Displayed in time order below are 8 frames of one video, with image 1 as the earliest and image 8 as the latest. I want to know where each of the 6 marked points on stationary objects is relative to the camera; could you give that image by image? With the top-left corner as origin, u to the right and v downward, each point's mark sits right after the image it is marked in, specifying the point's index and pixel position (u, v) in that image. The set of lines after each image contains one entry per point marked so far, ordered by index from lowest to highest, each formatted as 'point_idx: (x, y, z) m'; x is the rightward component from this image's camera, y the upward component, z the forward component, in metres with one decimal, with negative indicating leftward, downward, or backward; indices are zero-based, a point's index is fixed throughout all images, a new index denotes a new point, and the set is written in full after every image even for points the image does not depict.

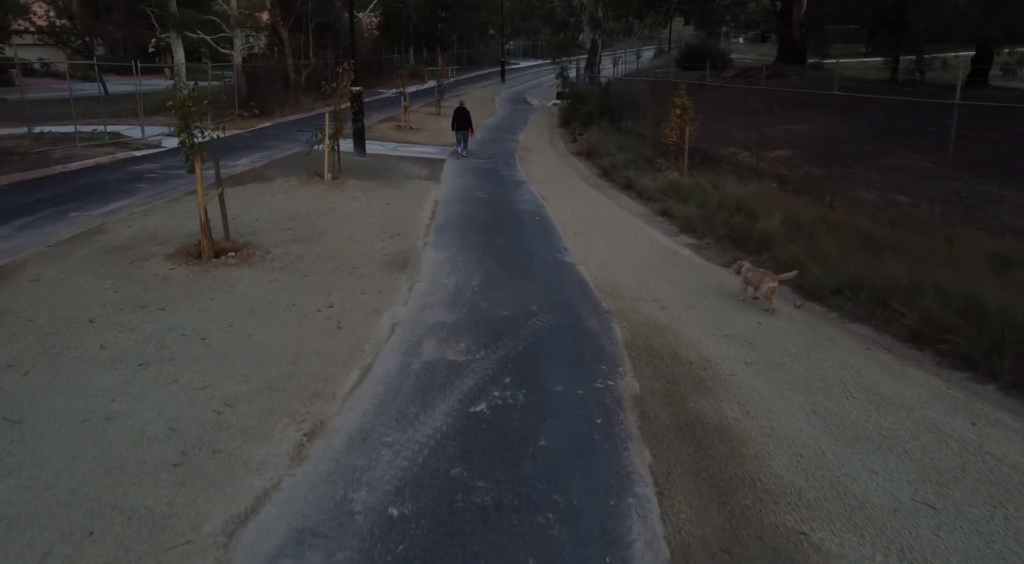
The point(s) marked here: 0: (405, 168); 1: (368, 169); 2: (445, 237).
0: (-2.5, +2.6, +16.1) m
1: (-3.1, +2.4, +15.1) m
2: (-0.9, +0.6, +9.1) m
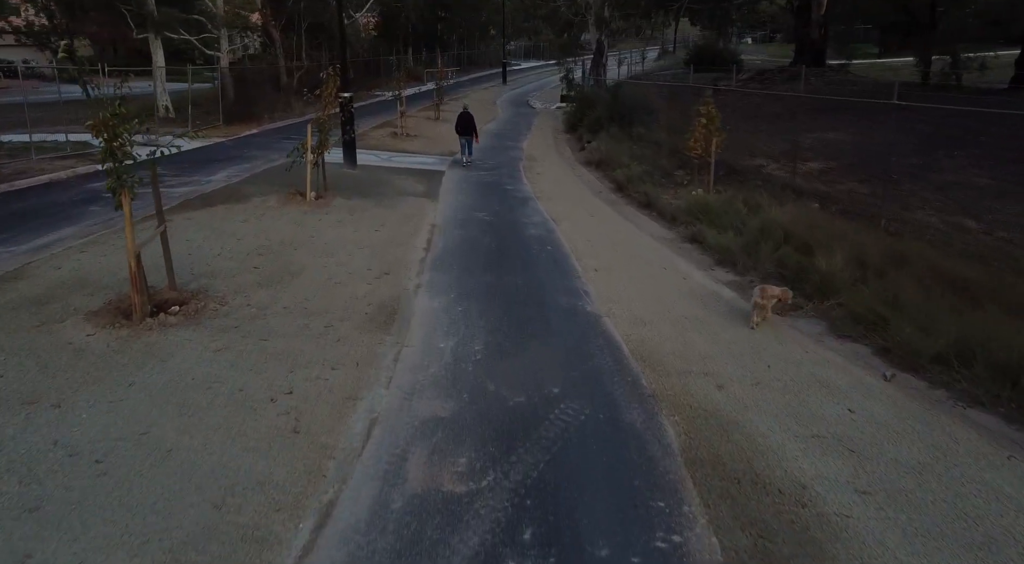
0: (-2.4, +2.1, +14.6) m
1: (-3.0, +1.9, +13.6) m
2: (-0.8, 0.0, +7.7) m
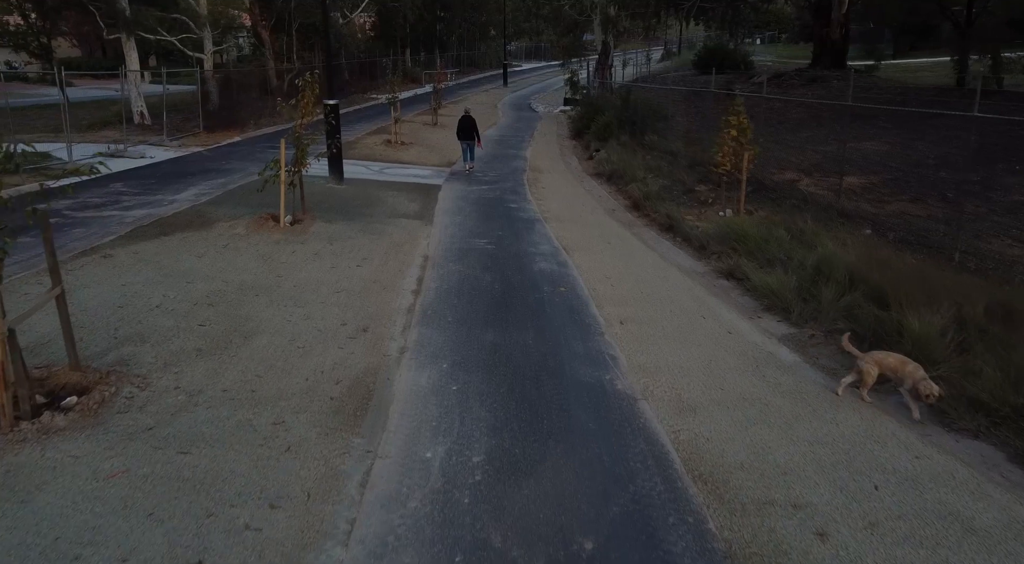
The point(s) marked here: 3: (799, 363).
0: (-2.3, +1.5, +13.1) m
1: (-2.9, +1.3, +12.2) m
2: (-0.7, -0.5, +6.2) m
3: (+2.5, -0.7, +6.0) m
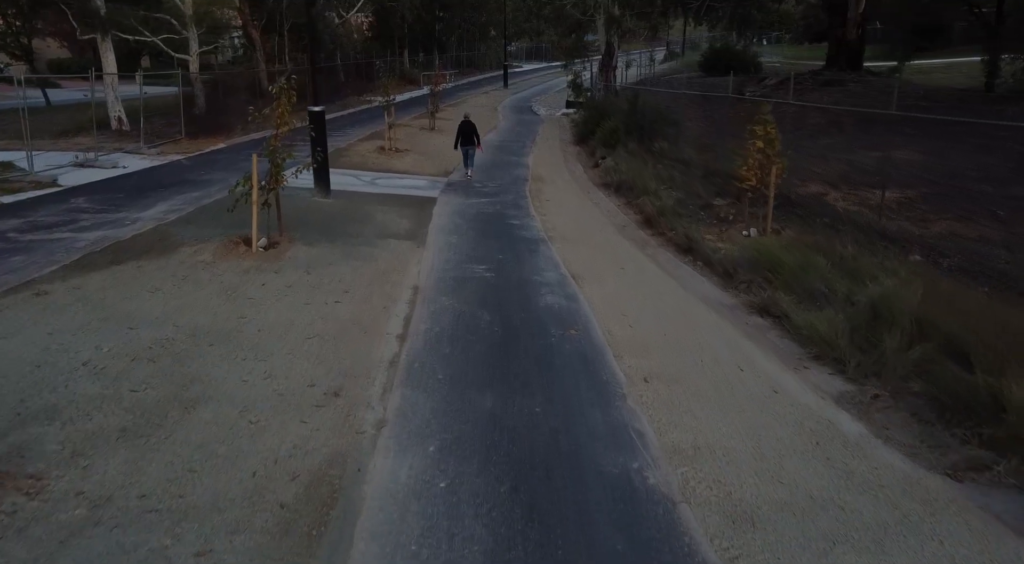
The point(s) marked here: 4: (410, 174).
0: (-2.3, +1.1, +12.0) m
1: (-2.9, +0.9, +11.0) m
2: (-0.7, -0.9, +5.1) m
3: (+2.5, -1.1, +4.8) m
4: (-2.4, +2.6, +16.5) m
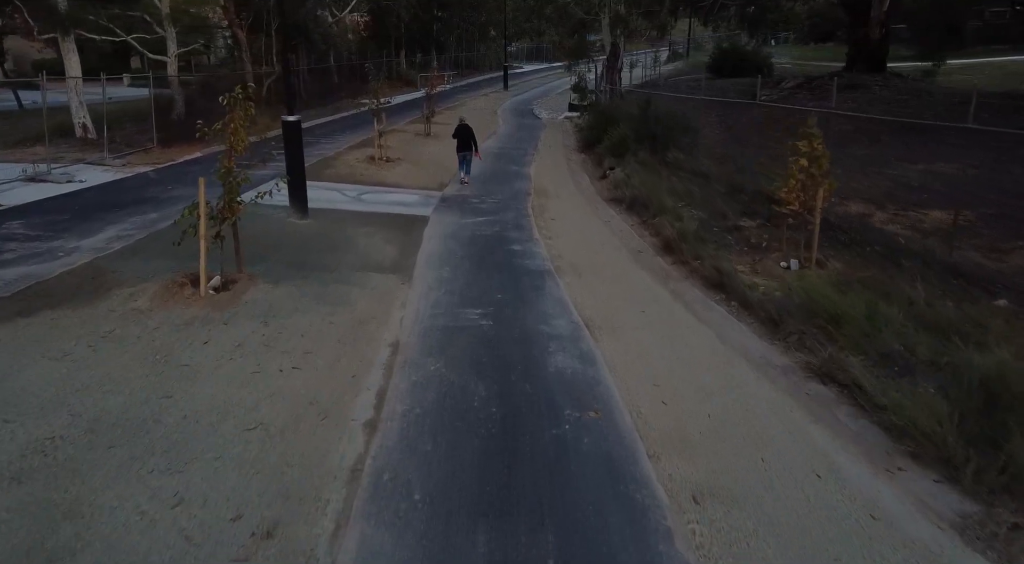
0: (-2.2, +0.6, +10.5) m
1: (-2.9, +0.4, +9.6) m
2: (-0.7, -1.4, +3.6) m
3: (+2.5, -1.6, +3.4) m
4: (-2.4, +2.1, +15.1) m
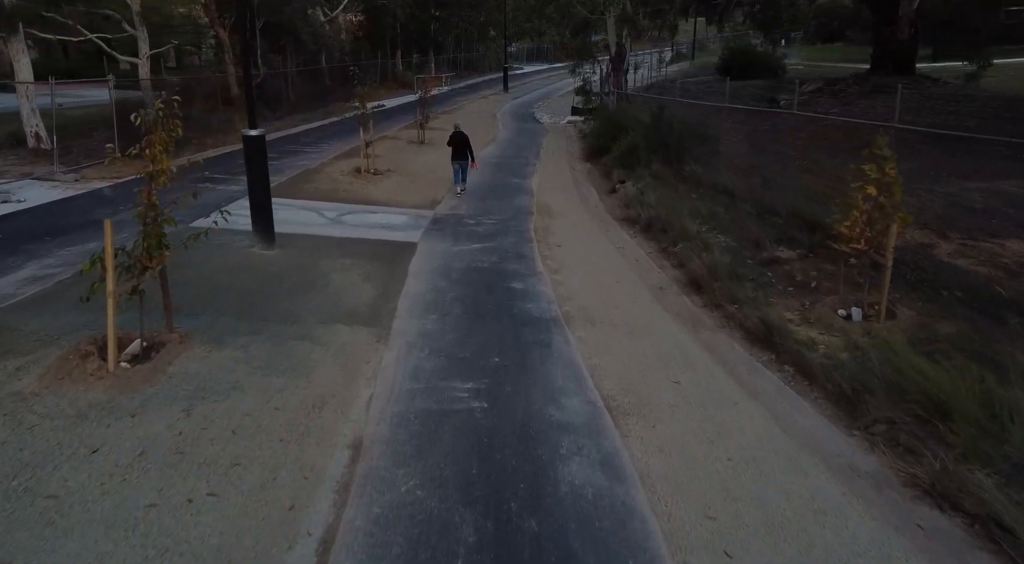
0: (-2.2, +0.1, +8.9) m
1: (-2.9, -0.1, +7.9) m
2: (-0.7, -1.9, +2.0) m
3: (+2.5, -2.2, +1.7) m
4: (-2.4, +1.5, +13.4) m
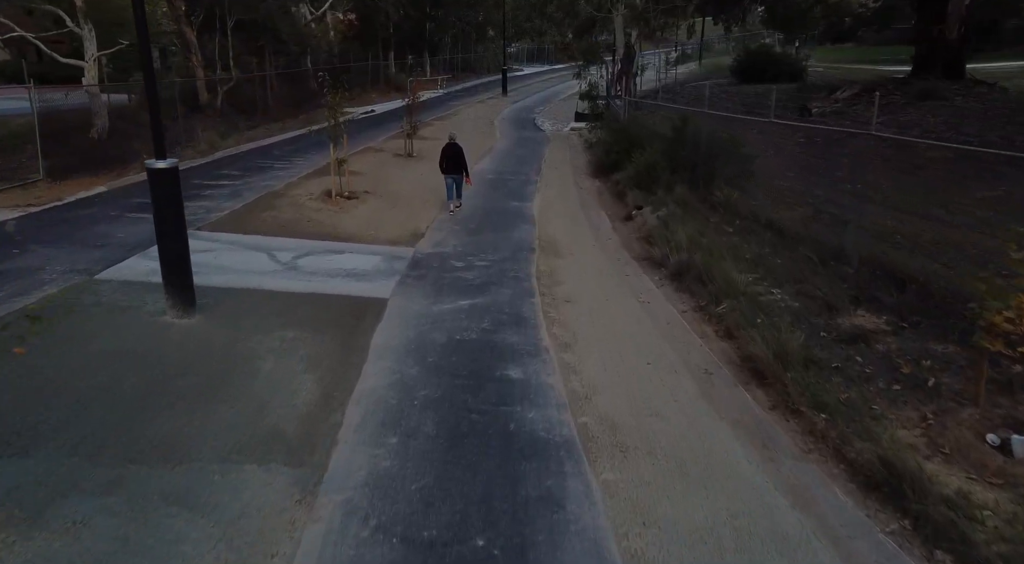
0: (-2.3, -0.8, +6.5) m
1: (-2.9, -1.0, +5.5) m
2: (-0.7, -2.8, -0.5) m
3: (+2.5, -3.0, -0.7) m
4: (-2.5, +0.7, +11.0) m
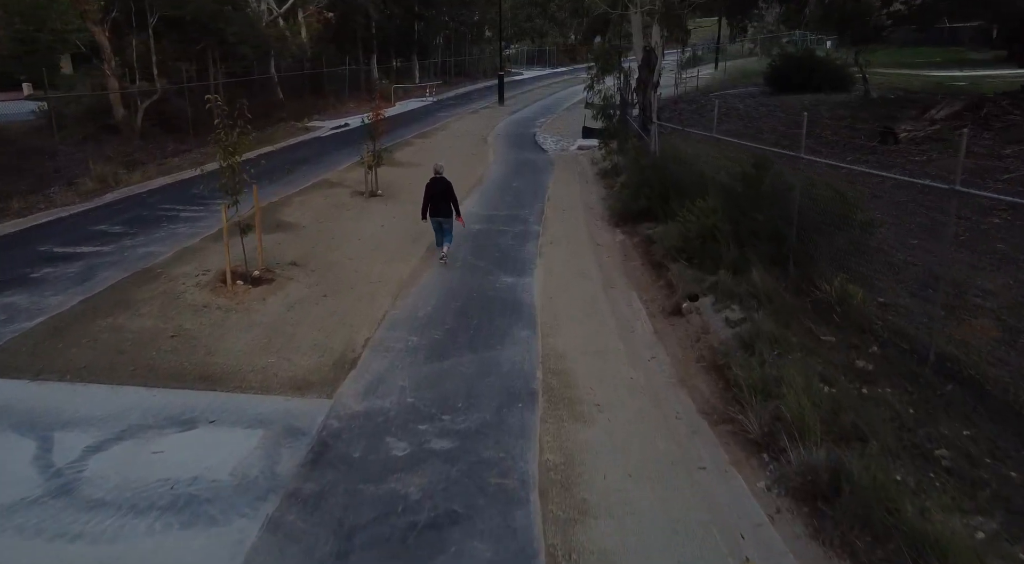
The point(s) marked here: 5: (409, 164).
0: (-2.4, -2.4, +1.8) m
1: (-3.1, -2.6, +0.8) m
2: (-0.8, -4.4, -5.2) m
3: (+2.3, -4.6, -5.4) m
4: (-2.6, -1.0, +6.3) m
5: (-2.8, +3.4, +19.0) m
